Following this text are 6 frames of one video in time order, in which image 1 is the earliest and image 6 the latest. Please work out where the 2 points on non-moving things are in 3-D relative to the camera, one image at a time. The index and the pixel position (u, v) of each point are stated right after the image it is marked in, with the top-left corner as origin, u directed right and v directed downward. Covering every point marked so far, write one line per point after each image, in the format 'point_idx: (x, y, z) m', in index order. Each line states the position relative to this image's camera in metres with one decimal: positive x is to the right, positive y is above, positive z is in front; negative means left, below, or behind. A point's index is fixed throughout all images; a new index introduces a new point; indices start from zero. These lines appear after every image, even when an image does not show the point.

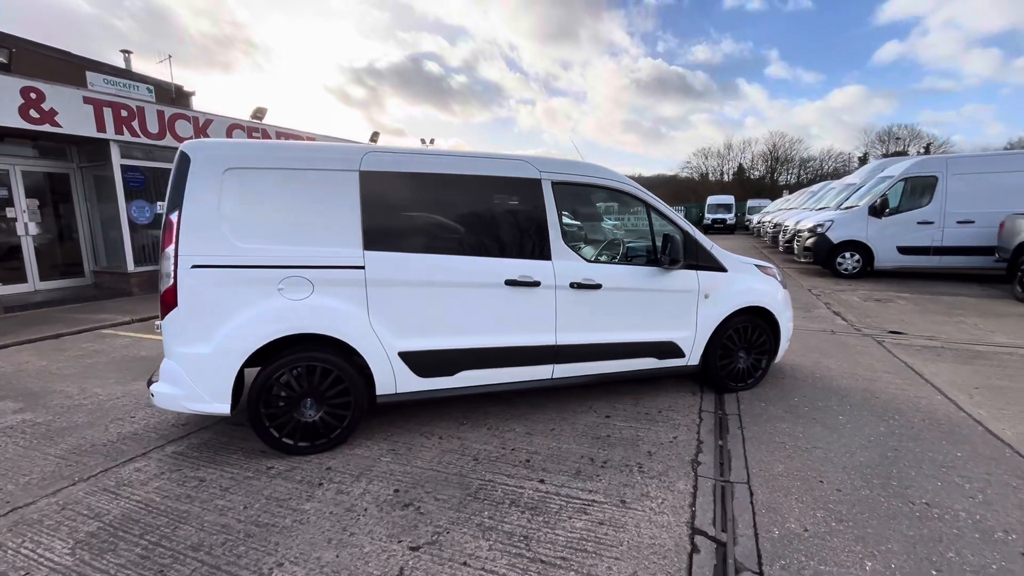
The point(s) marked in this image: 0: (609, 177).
0: (+0.8, +0.9, +3.8) m
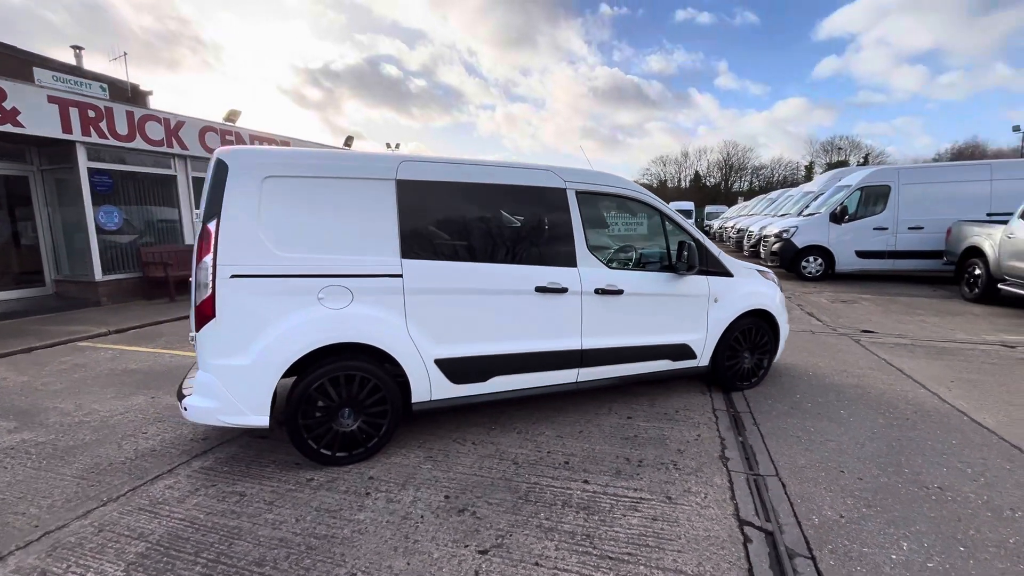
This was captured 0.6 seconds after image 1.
0: (+1.0, +0.8, +4.0) m
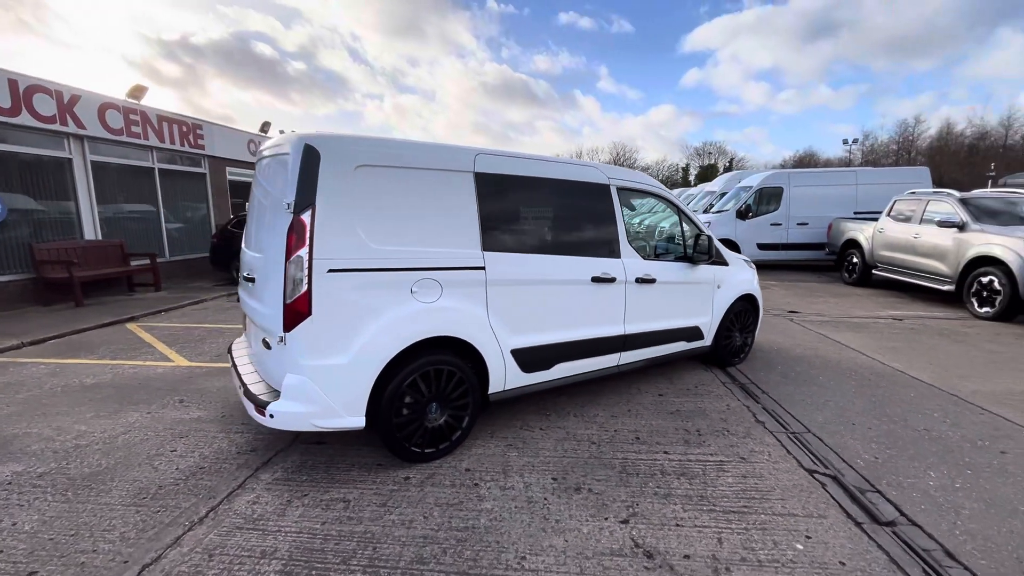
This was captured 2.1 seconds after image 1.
0: (+1.3, +0.9, +4.4) m
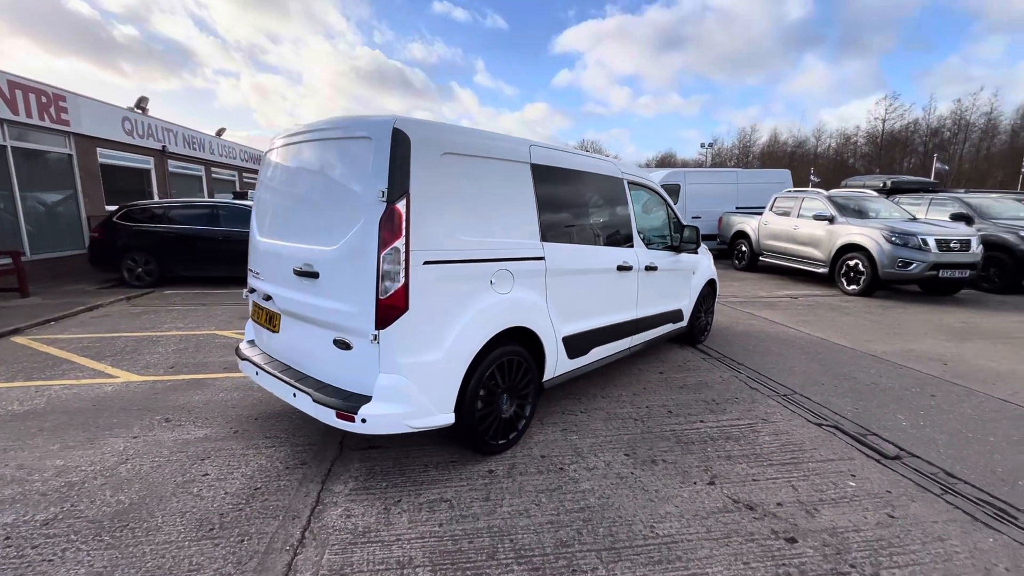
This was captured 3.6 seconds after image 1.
0: (+1.3, +1.1, +4.7) m
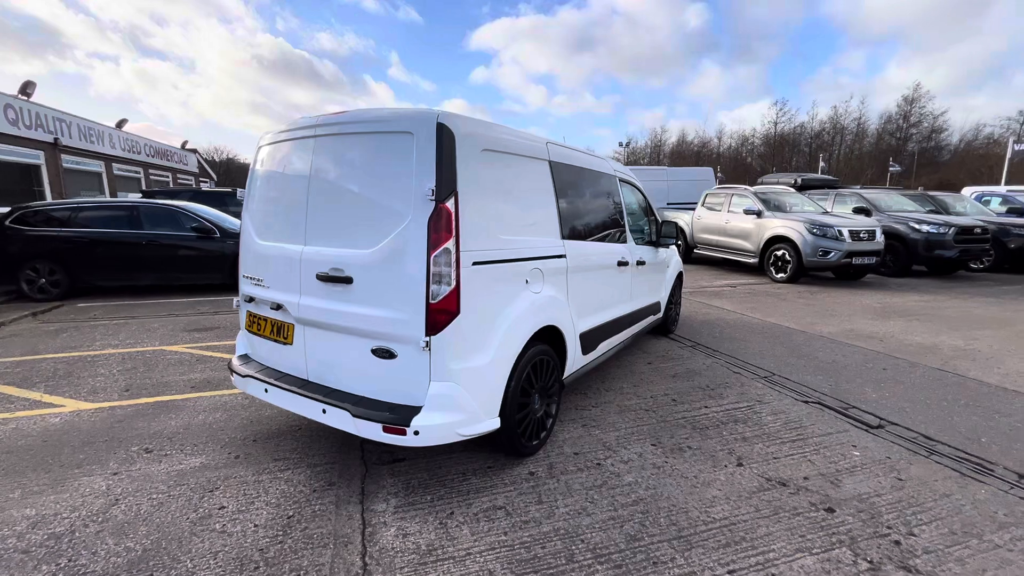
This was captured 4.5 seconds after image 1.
0: (+1.2, +1.1, +4.8) m
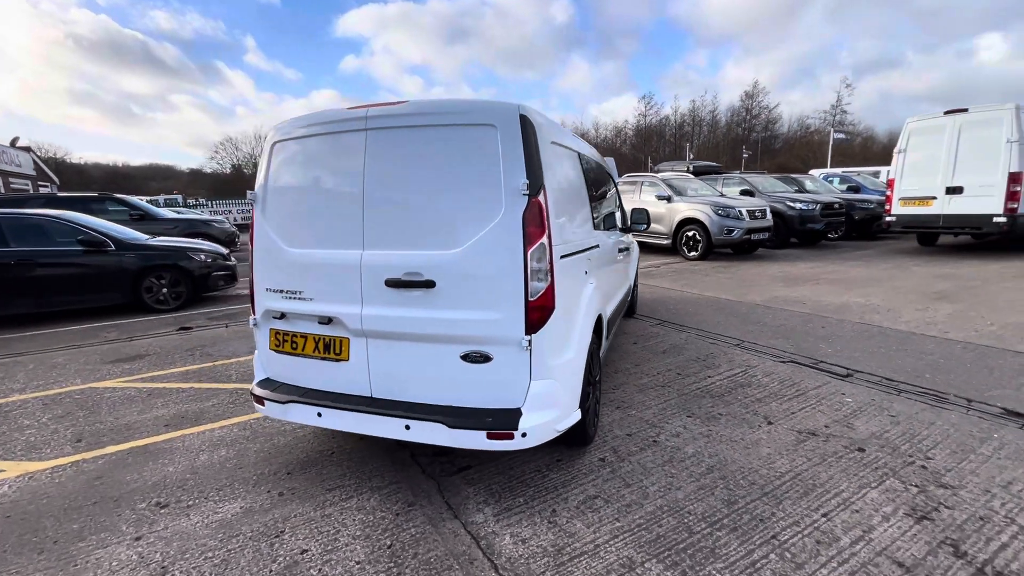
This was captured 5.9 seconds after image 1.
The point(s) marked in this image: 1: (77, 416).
0: (+1.0, +1.3, +5.0) m
1: (-3.3, -1.0, +3.7) m
